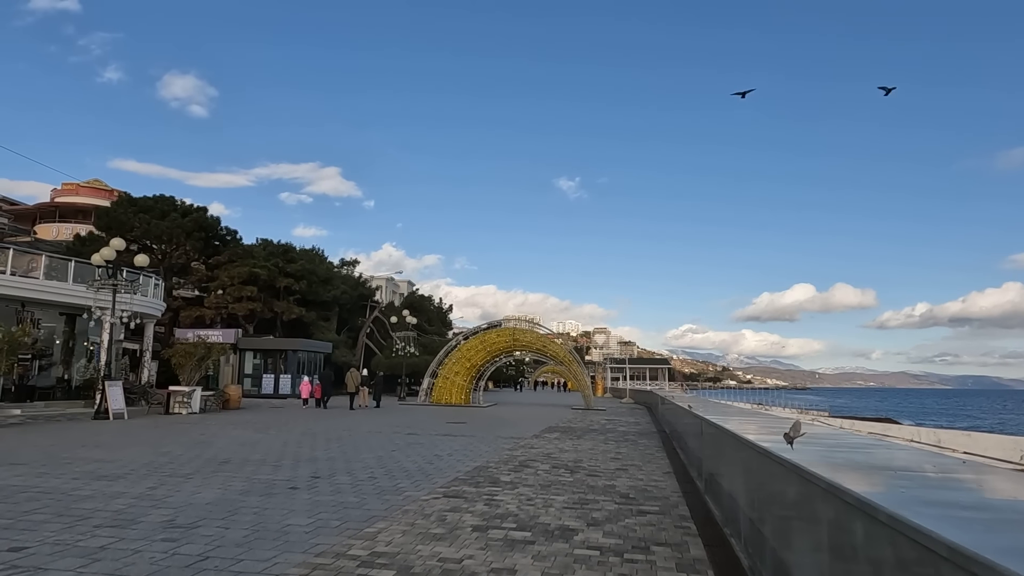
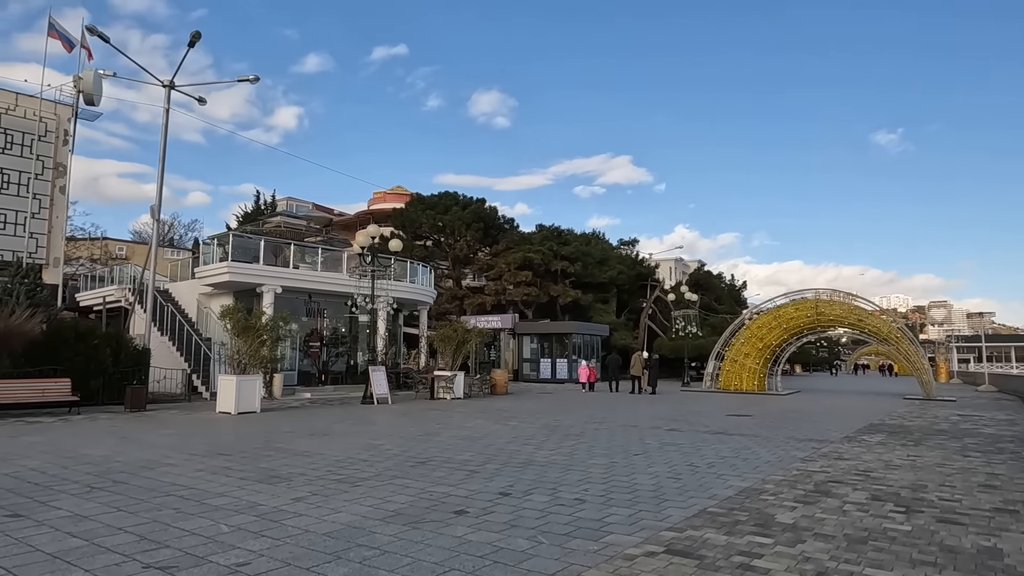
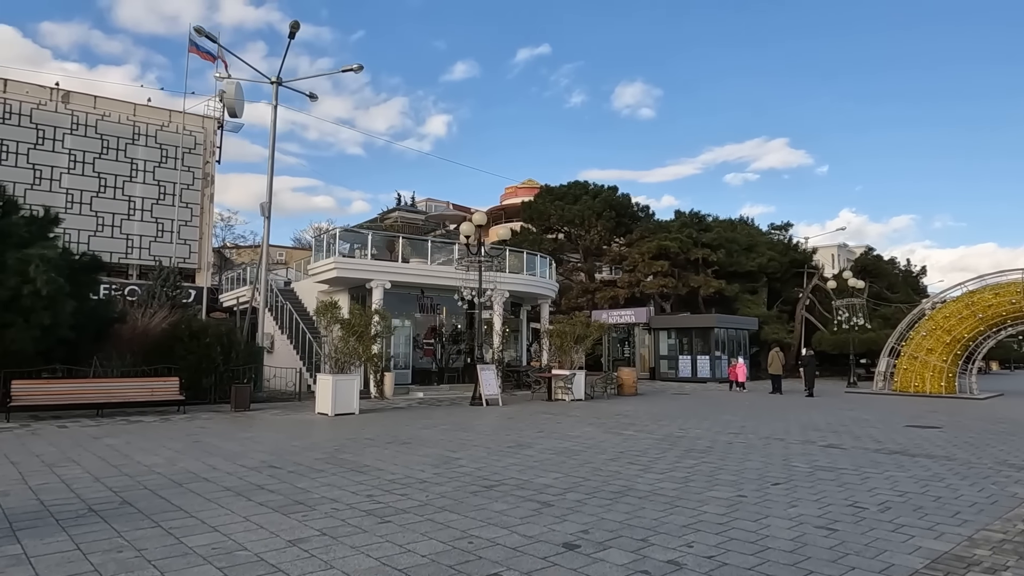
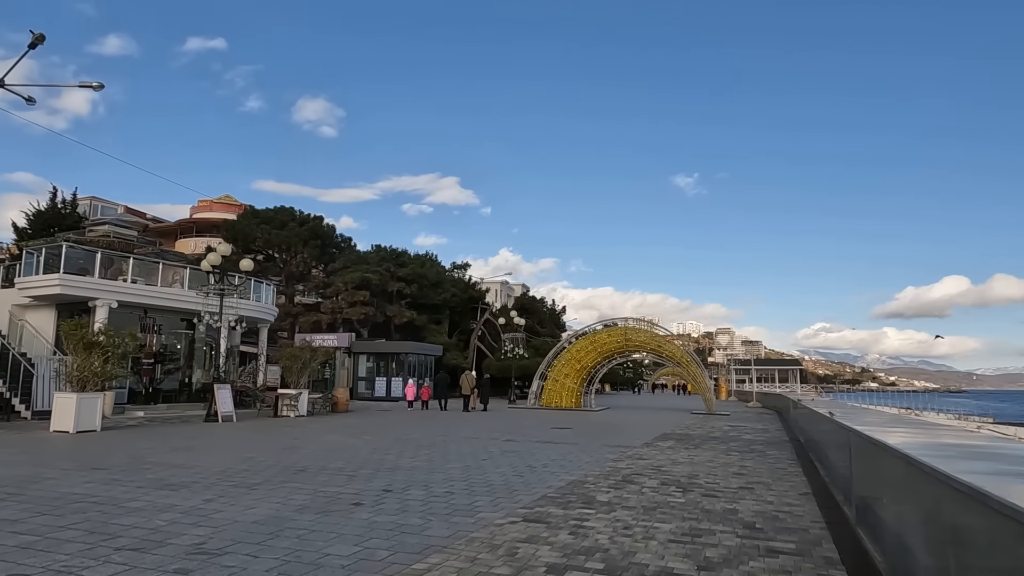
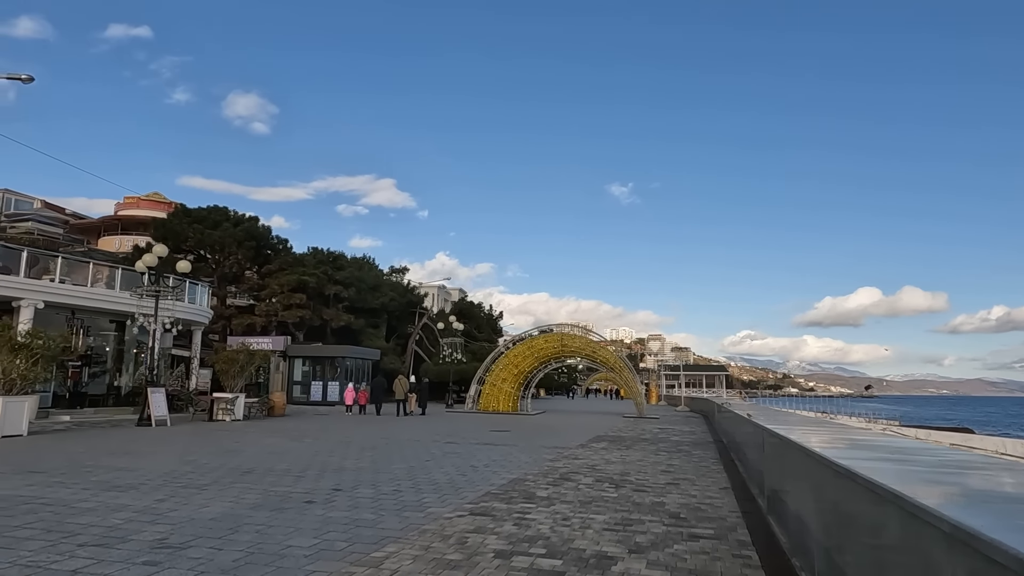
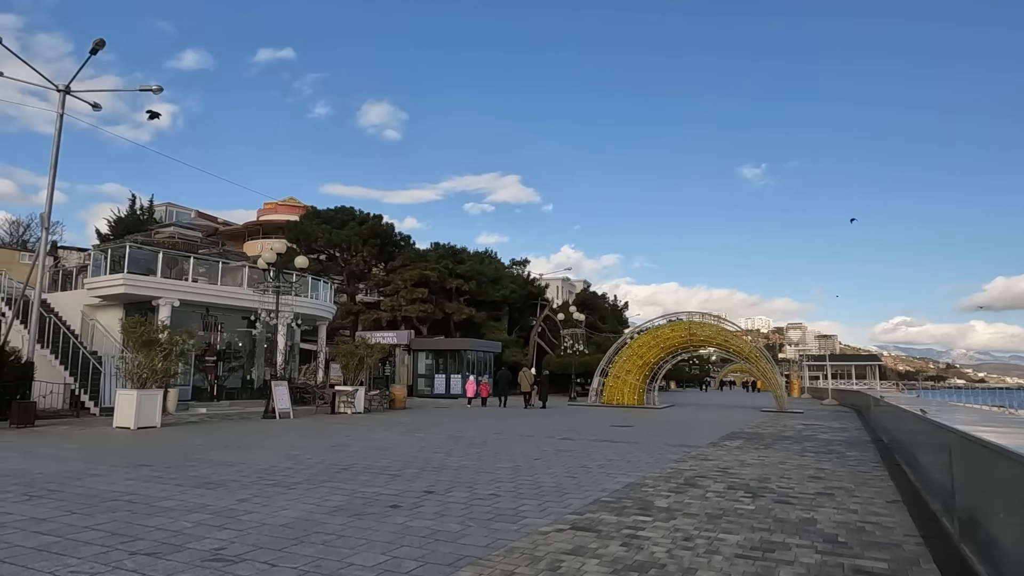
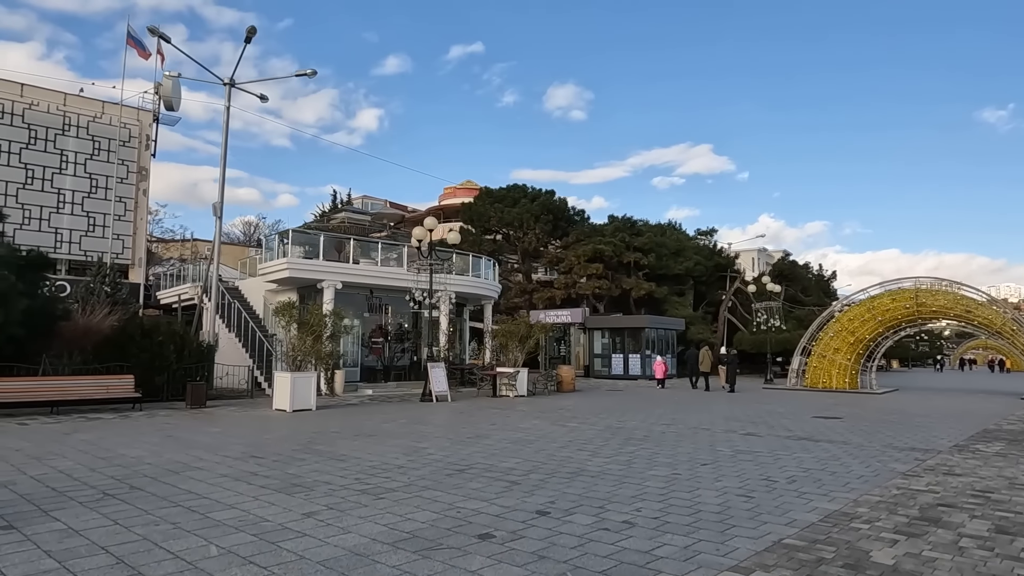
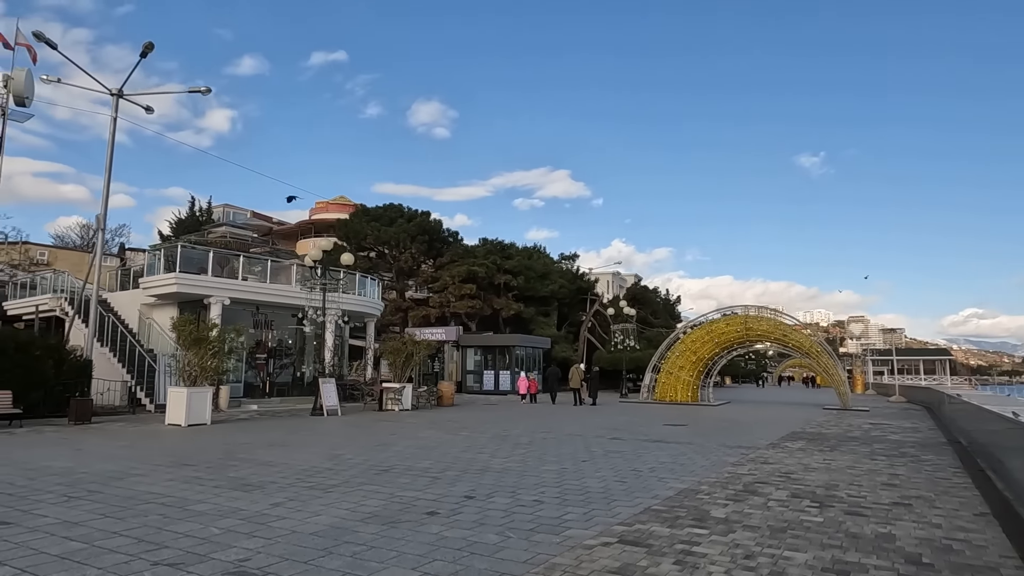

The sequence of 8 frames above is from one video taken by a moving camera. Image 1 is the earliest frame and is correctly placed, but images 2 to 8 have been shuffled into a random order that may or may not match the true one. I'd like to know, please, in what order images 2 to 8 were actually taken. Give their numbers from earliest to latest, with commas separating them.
5, 4, 6, 8, 2, 7, 3
